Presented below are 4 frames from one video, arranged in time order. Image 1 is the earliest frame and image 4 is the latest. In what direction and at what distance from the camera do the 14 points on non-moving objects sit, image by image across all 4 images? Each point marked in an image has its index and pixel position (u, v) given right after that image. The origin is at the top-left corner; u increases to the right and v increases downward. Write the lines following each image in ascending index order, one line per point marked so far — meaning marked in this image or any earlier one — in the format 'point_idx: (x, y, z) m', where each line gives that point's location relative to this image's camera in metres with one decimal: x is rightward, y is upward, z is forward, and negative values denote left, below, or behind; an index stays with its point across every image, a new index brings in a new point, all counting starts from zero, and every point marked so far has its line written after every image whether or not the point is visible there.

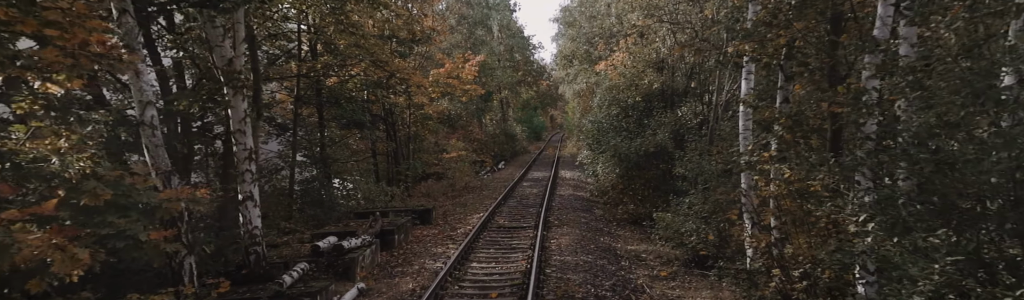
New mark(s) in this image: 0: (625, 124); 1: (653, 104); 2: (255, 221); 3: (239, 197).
0: (+3.2, +0.7, +15.8) m
1: (+3.9, +1.3, +15.6) m
2: (-3.0, -0.8, +6.6) m
3: (-3.2, -0.6, +6.6) m
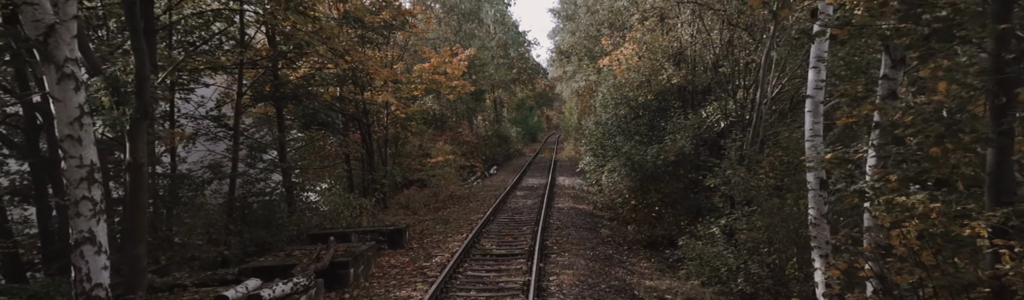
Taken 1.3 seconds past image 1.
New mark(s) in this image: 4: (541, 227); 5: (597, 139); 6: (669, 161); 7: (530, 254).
0: (+3.0, +0.6, +13.6) m
1: (+3.7, +1.1, +13.4) m
2: (-3.2, -1.0, +4.3) m
3: (-3.3, -0.7, +4.3) m
4: (+0.6, -1.6, +11.6) m
5: (+2.3, +0.3, +15.5) m
6: (+2.9, -0.2, +10.5) m
7: (+0.3, -1.7, +9.4) m
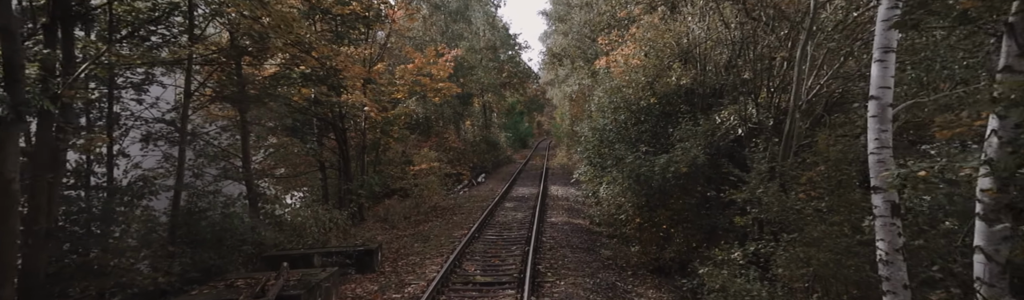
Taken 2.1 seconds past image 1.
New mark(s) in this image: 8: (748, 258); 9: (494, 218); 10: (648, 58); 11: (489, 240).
0: (+2.7, +0.4, +12.3) m
1: (+3.5, +0.9, +12.1) m
2: (-3.3, -1.0, +2.9) m
3: (-3.4, -0.8, +2.9) m
4: (+0.4, -1.8, +10.3) m
5: (+2.1, +0.1, +14.2) m
6: (+2.7, -0.4, +9.2) m
7: (+0.1, -1.9, +8.0) m
8: (+2.9, -1.3, +6.8) m
9: (-0.5, -1.8, +14.6) m
10: (+2.8, +1.9, +11.5) m
11: (-0.5, -1.8, +11.4) m
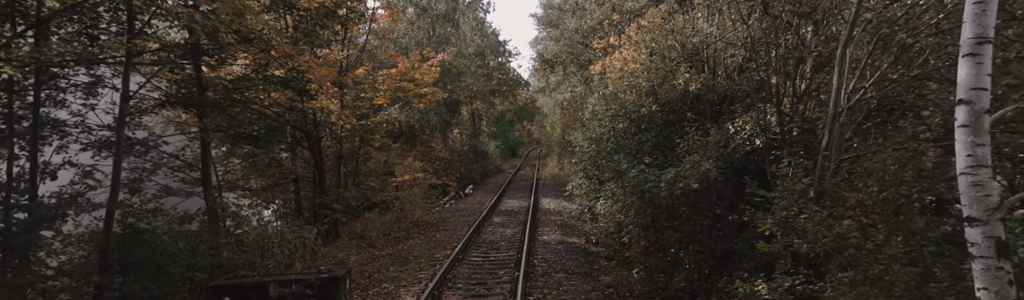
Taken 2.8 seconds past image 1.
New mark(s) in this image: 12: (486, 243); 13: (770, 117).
0: (+2.5, +0.1, +11.2) m
1: (+3.2, +0.7, +11.0) m
2: (-3.3, -1.1, +1.7) m
3: (-3.5, -0.8, +1.6) m
4: (+0.2, -2.0, +9.1) m
5: (+1.8, -0.2, +13.1) m
6: (+2.6, -0.6, +8.1) m
7: (0.0, -2.0, +6.8) m
8: (+2.7, -1.5, +5.7) m
9: (-0.8, -2.0, +13.4) m
10: (+2.6, +1.7, +10.5) m
11: (-0.7, -2.0, +10.2) m
12: (-0.6, -2.0, +12.3) m
13: (+3.7, +0.5, +8.0) m
